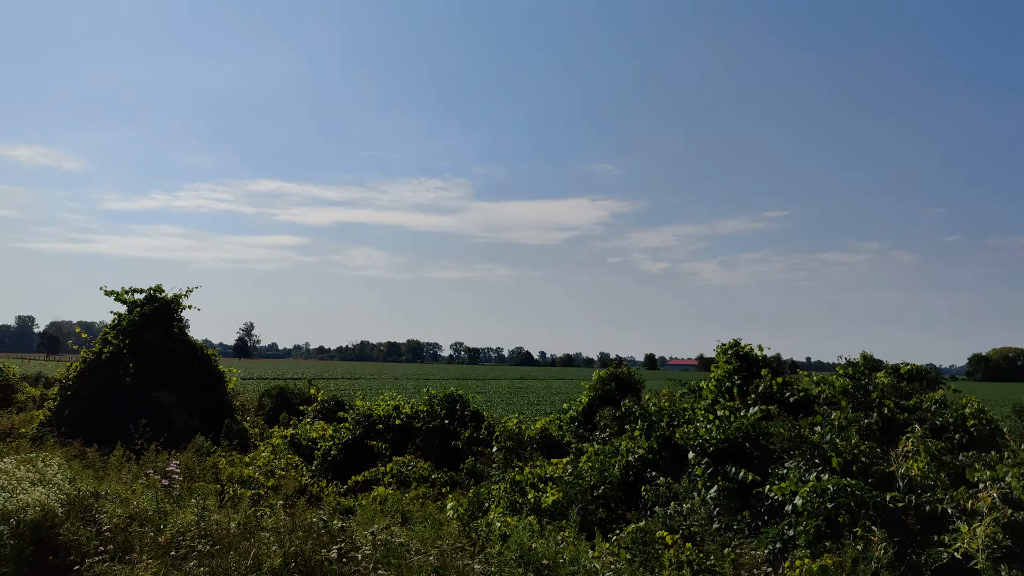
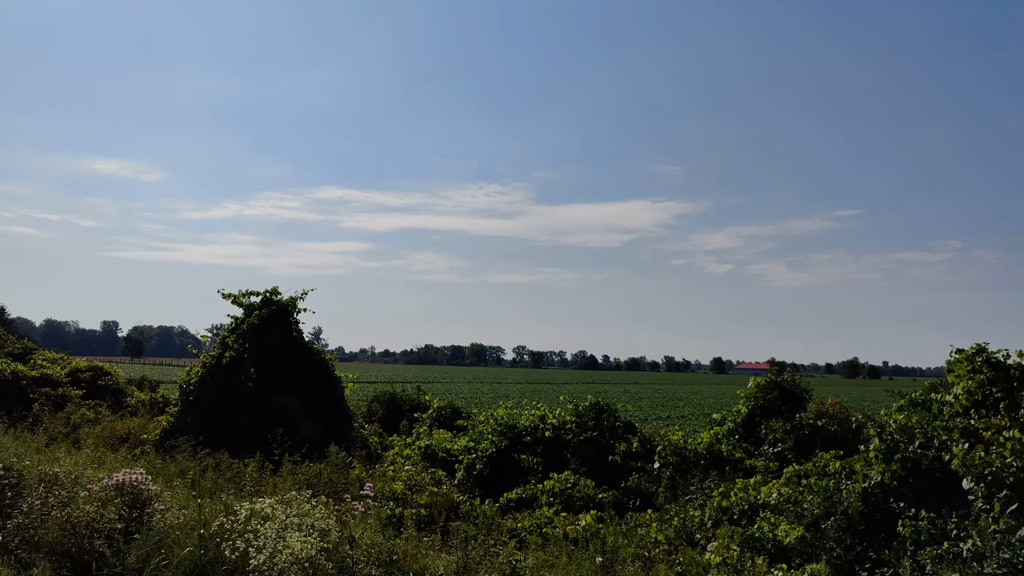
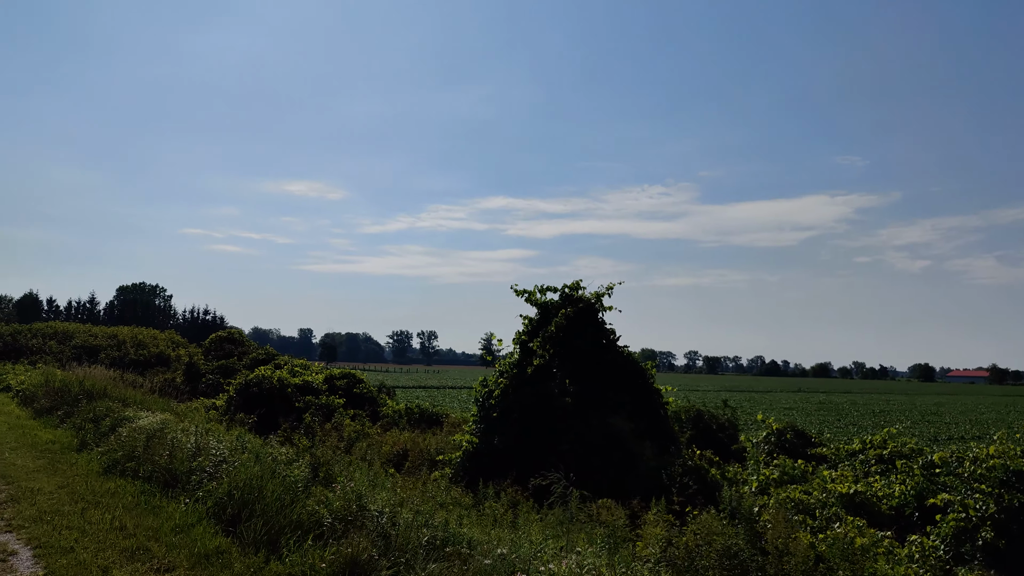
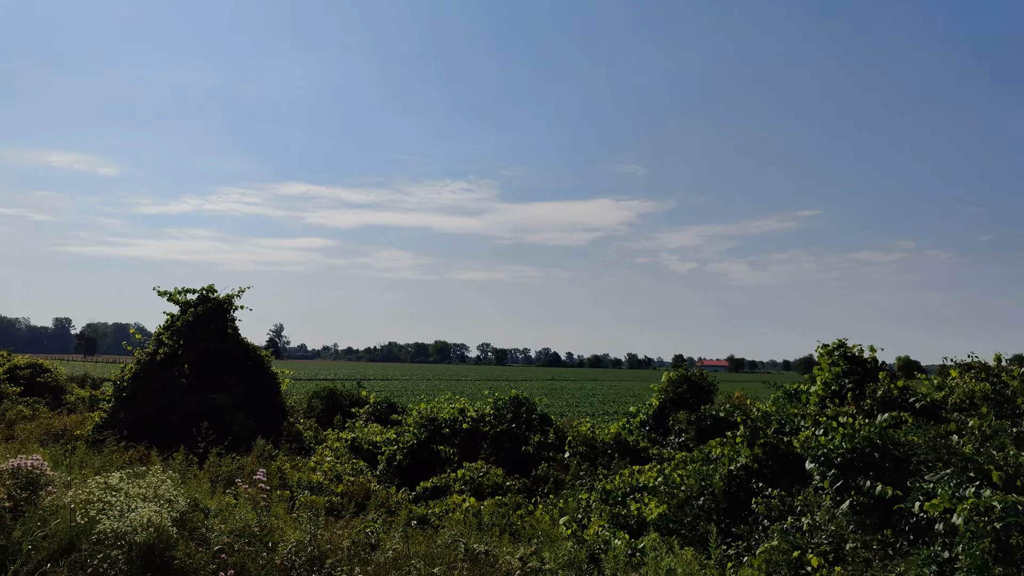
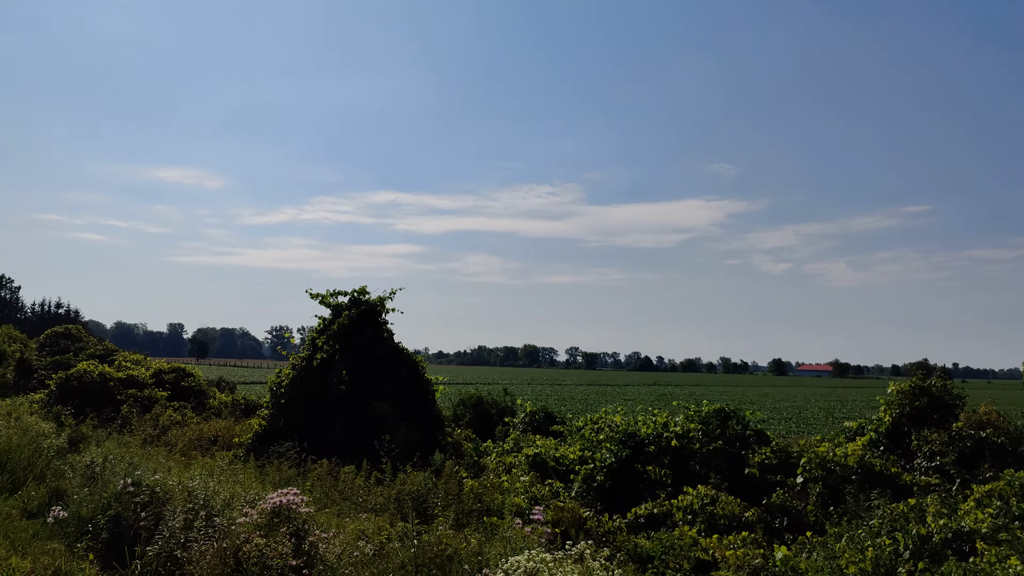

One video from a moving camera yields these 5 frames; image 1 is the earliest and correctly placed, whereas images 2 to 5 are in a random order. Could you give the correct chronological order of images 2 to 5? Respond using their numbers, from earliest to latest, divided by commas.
4, 2, 5, 3
